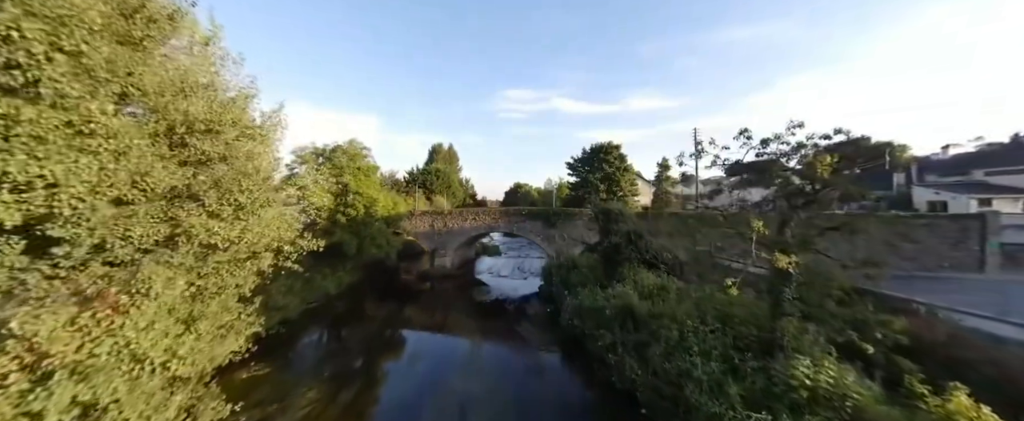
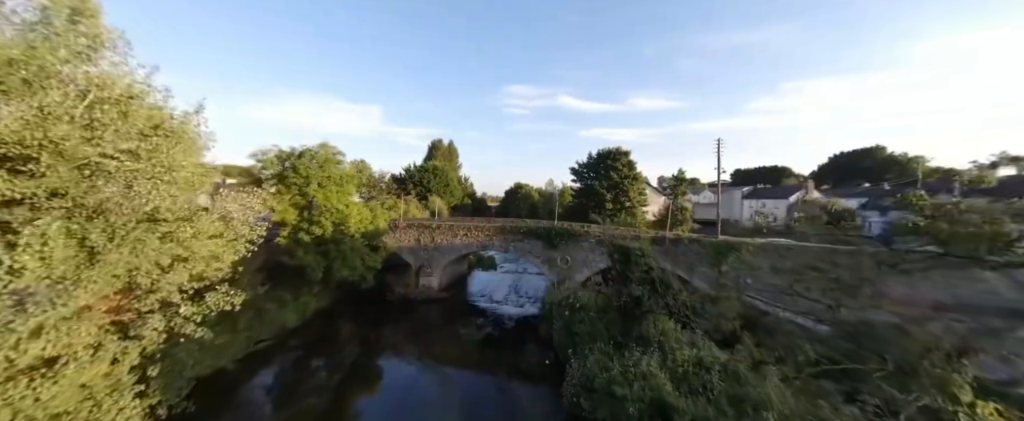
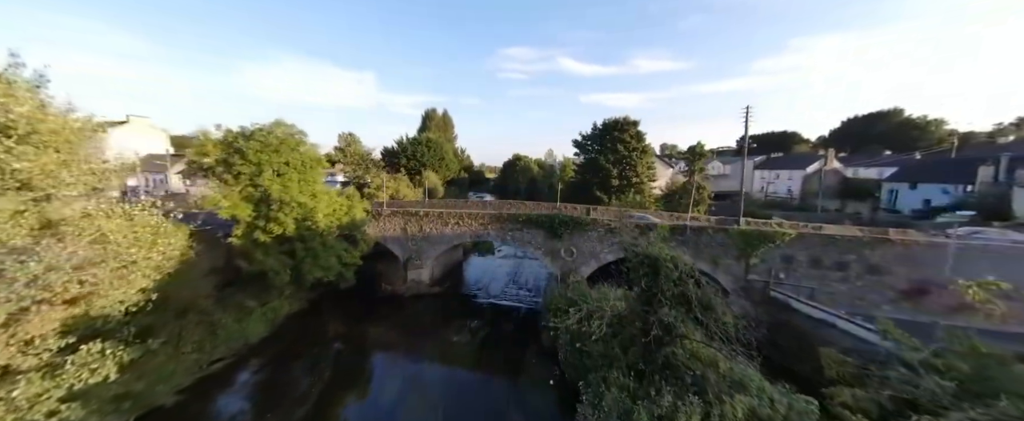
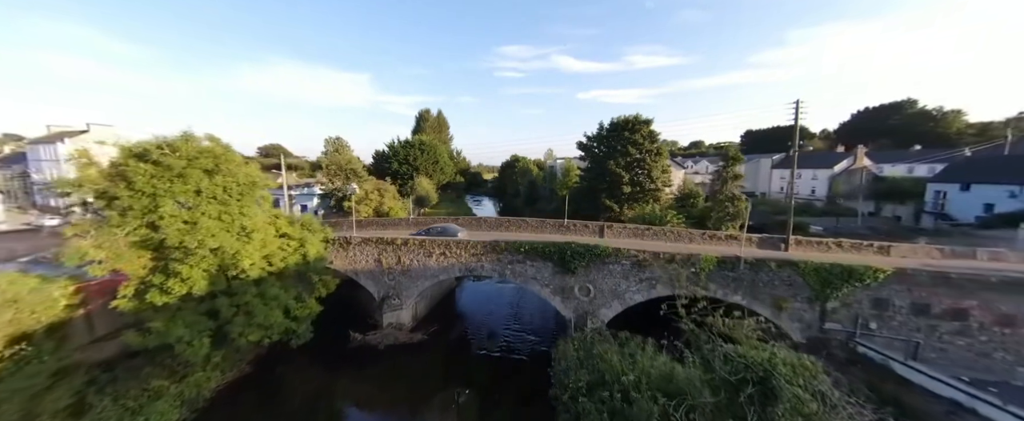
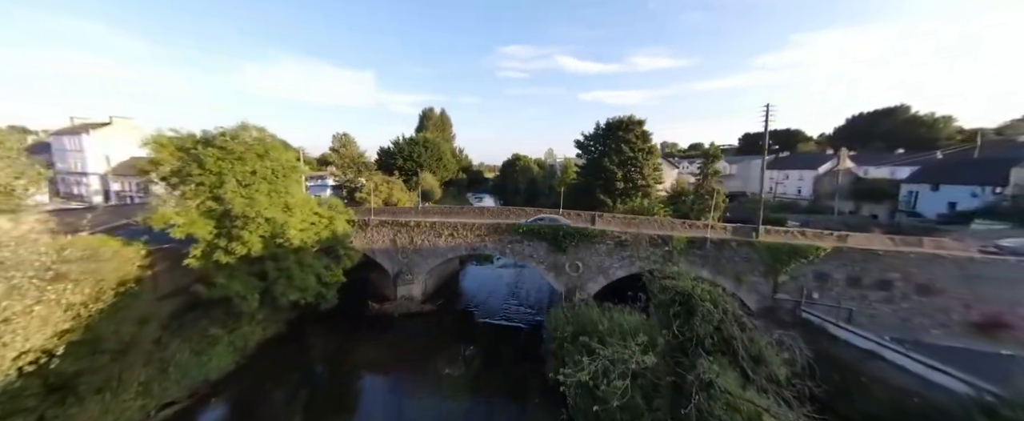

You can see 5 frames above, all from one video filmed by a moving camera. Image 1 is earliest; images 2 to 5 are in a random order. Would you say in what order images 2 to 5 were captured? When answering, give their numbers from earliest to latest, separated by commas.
2, 3, 5, 4
